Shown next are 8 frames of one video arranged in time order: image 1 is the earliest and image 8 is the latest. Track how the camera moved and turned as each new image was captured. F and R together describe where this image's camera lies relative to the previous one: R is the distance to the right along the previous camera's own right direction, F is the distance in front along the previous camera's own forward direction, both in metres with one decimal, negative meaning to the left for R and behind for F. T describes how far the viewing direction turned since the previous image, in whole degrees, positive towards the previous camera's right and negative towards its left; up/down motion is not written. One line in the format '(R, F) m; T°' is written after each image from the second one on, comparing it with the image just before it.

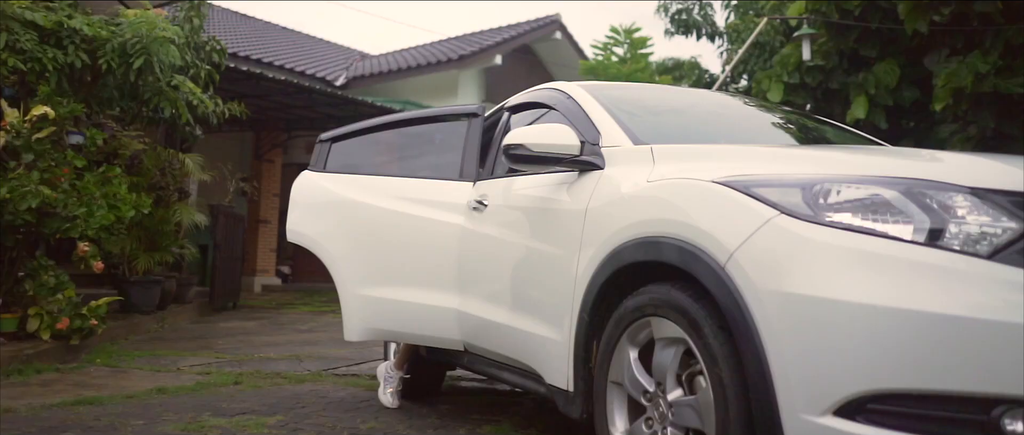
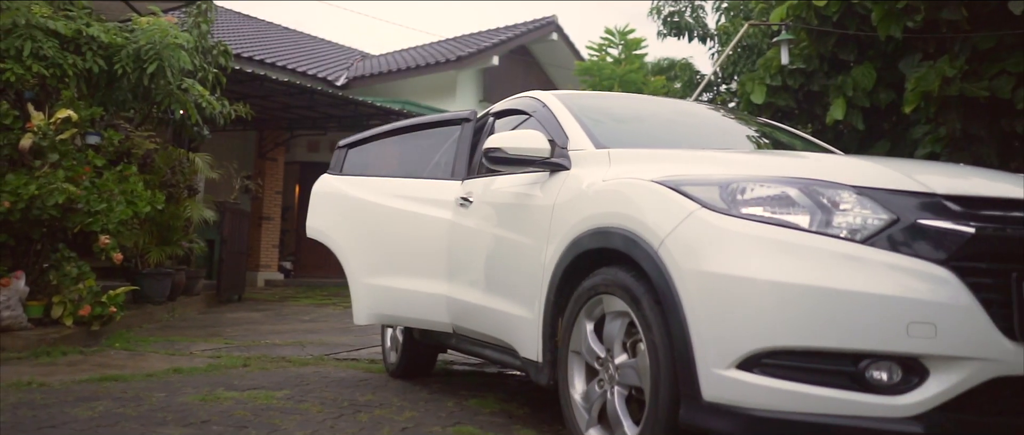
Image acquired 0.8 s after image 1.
(+0.1, -0.5) m; 0°
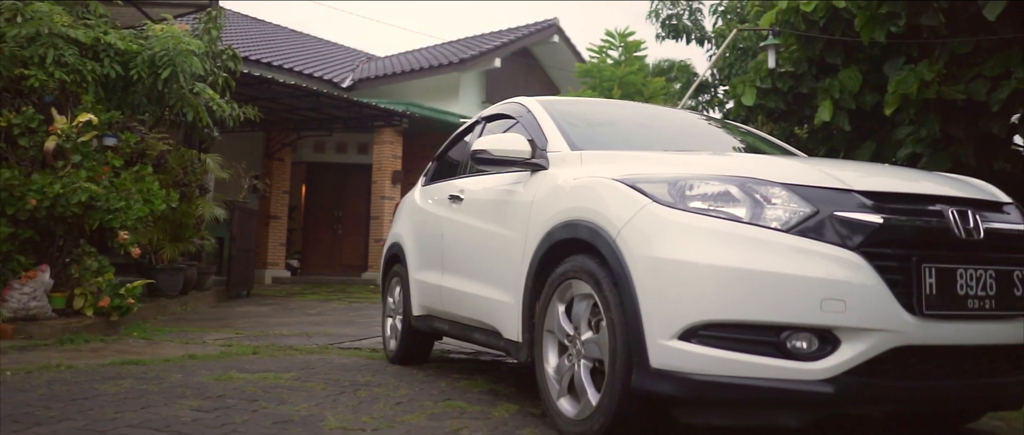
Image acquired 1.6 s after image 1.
(+0.1, -0.4) m; 0°
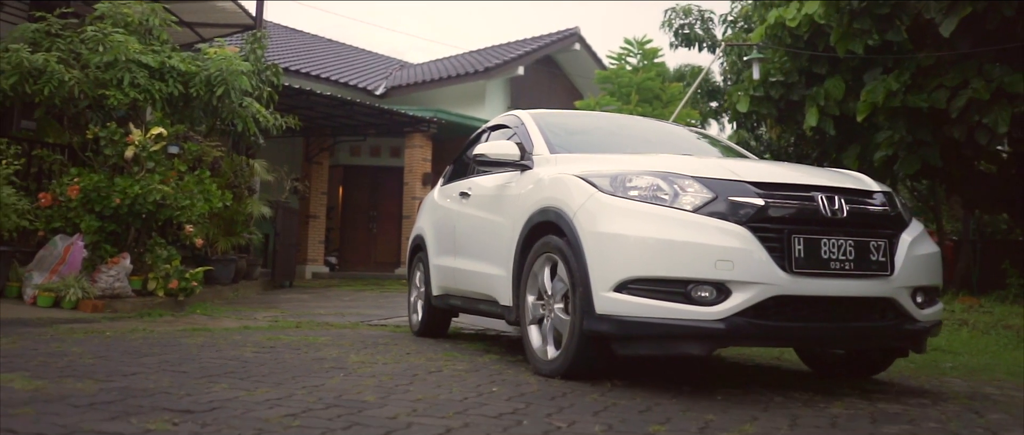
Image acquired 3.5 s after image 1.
(+0.3, -1.2) m; -2°
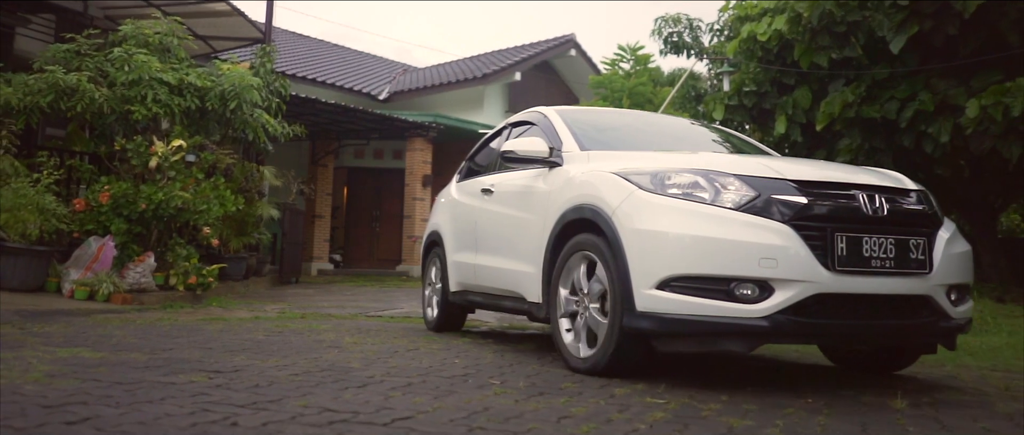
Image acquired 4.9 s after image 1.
(+0.2, -0.9) m; 0°
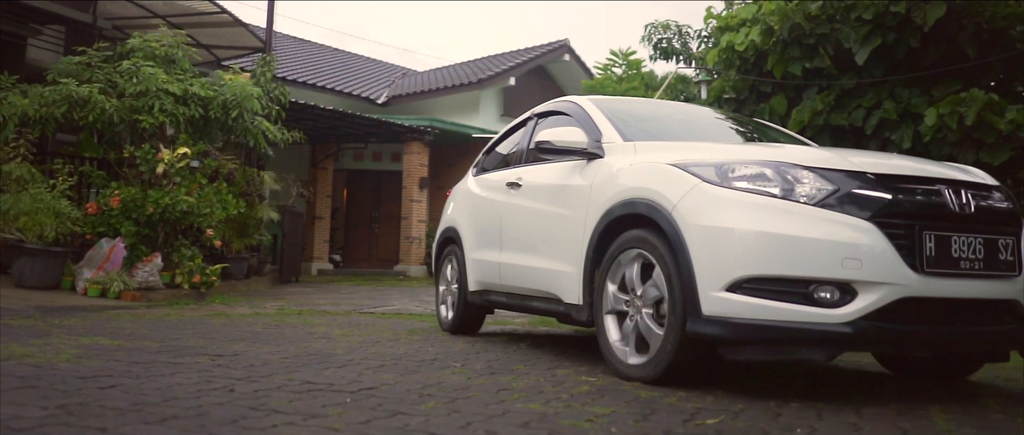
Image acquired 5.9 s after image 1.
(+0.2, -0.6) m; 0°
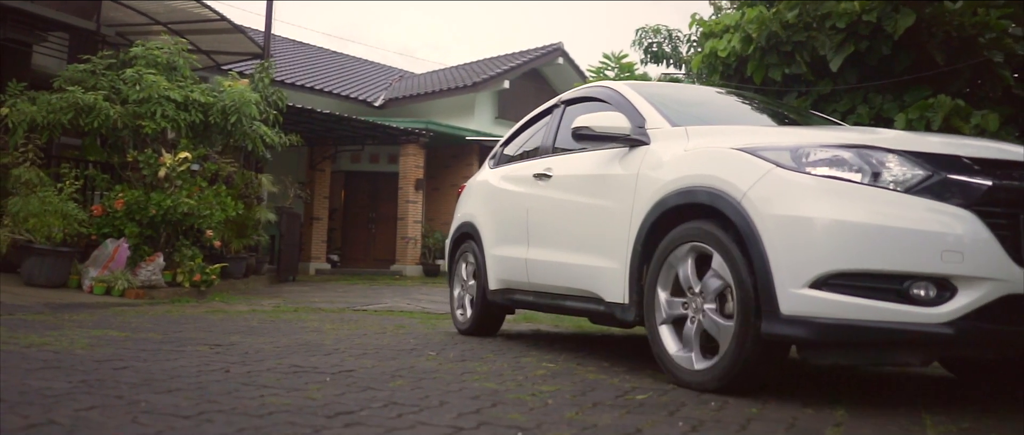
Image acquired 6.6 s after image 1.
(+0.2, -0.4) m; 0°
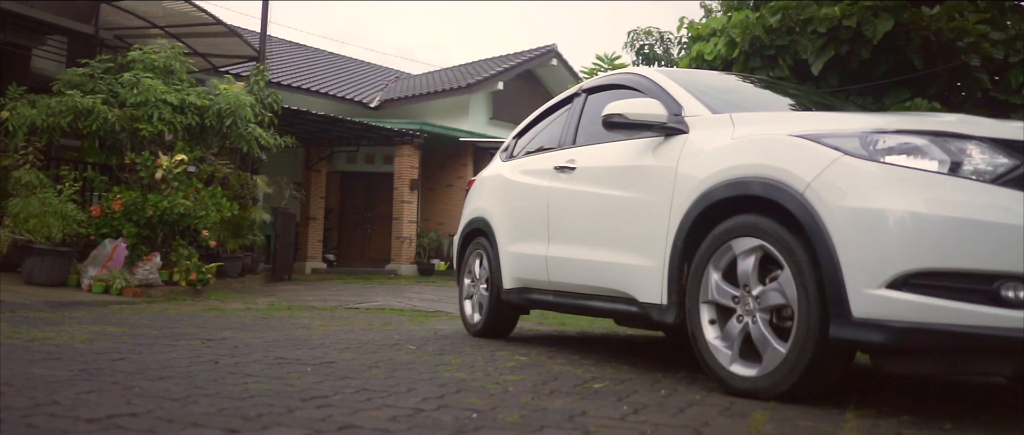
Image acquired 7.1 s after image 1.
(+0.1, -0.3) m; 0°
